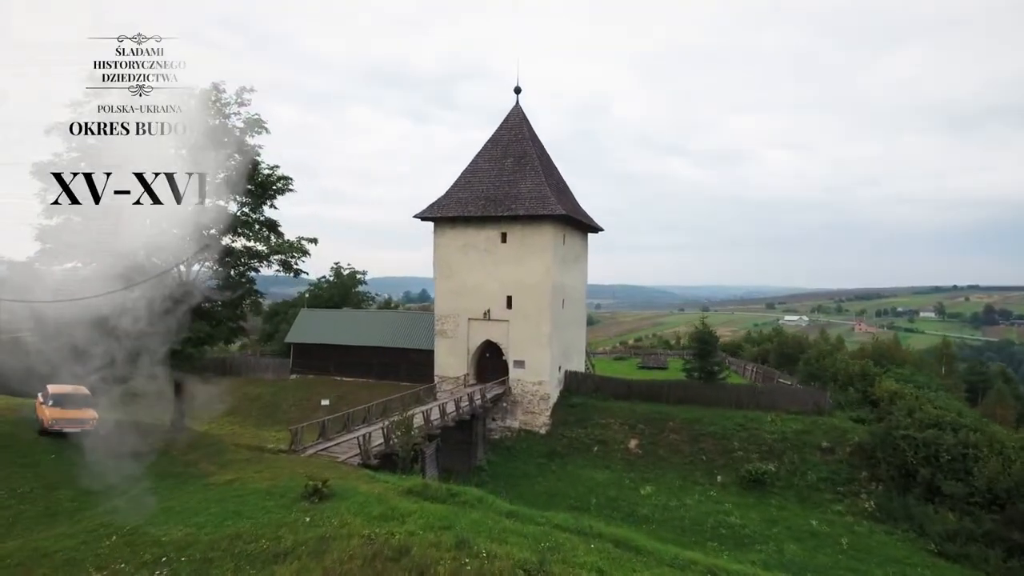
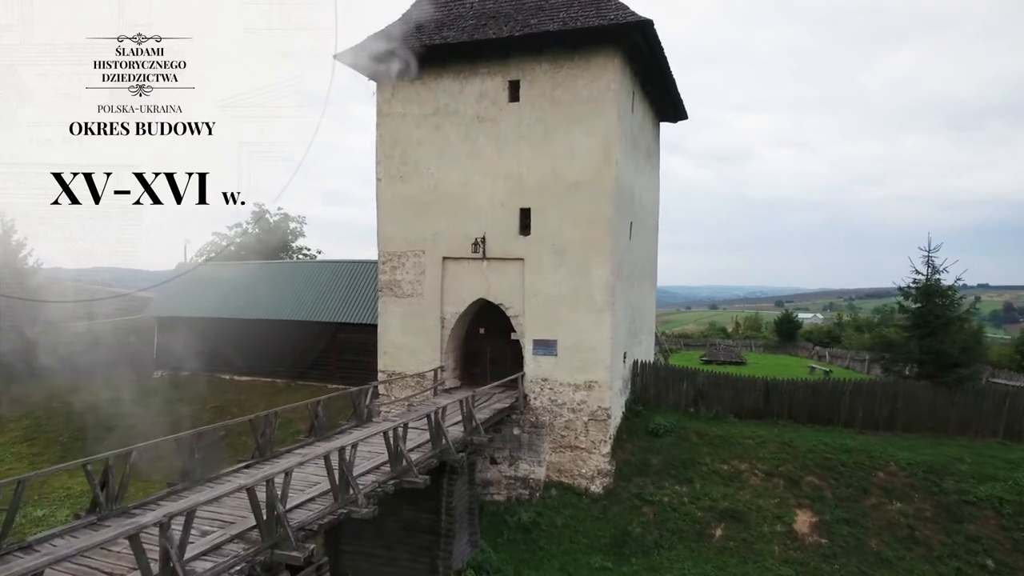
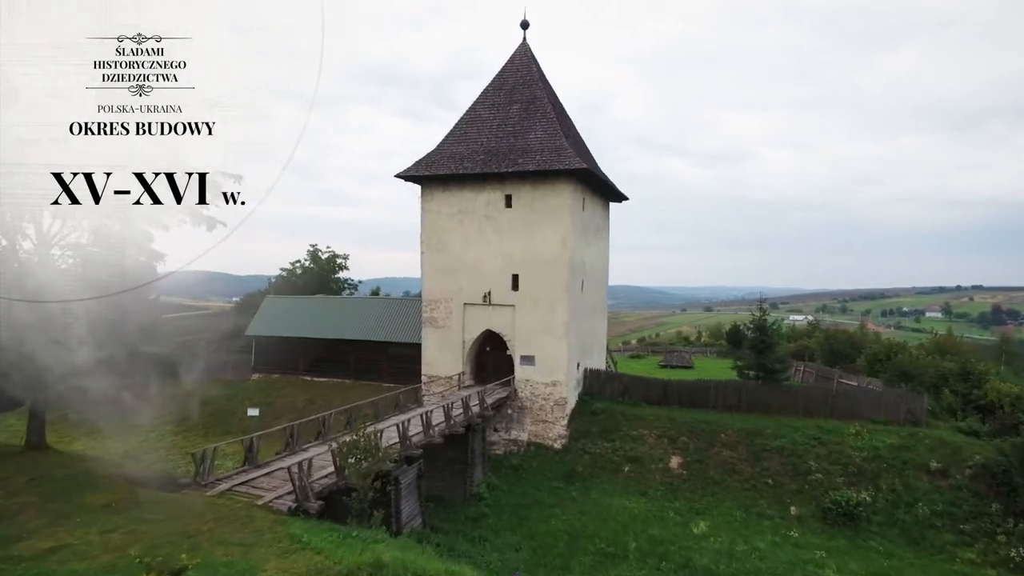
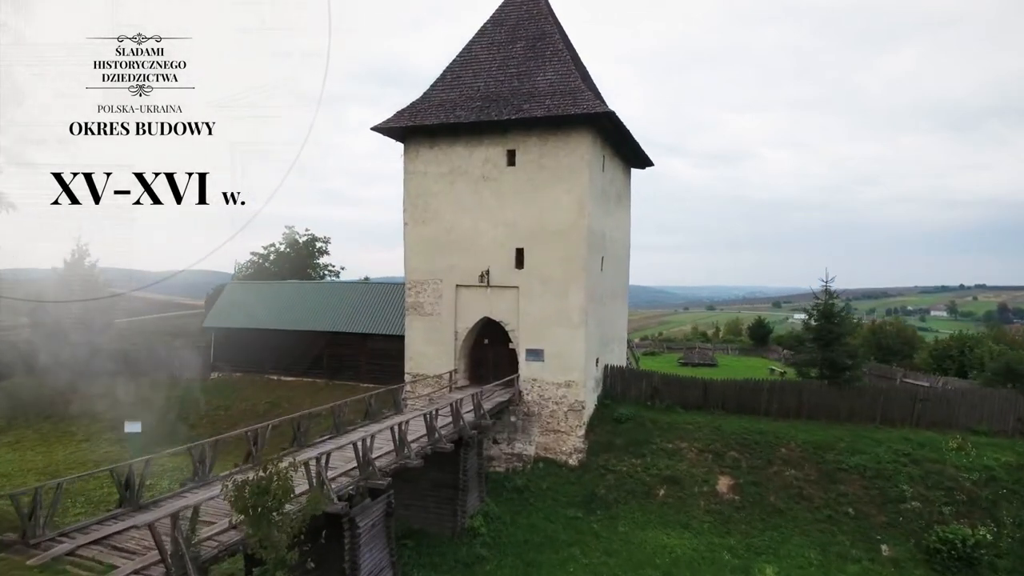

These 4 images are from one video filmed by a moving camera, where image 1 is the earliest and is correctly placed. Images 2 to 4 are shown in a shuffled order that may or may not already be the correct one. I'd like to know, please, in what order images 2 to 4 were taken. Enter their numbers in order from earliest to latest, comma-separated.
3, 4, 2
